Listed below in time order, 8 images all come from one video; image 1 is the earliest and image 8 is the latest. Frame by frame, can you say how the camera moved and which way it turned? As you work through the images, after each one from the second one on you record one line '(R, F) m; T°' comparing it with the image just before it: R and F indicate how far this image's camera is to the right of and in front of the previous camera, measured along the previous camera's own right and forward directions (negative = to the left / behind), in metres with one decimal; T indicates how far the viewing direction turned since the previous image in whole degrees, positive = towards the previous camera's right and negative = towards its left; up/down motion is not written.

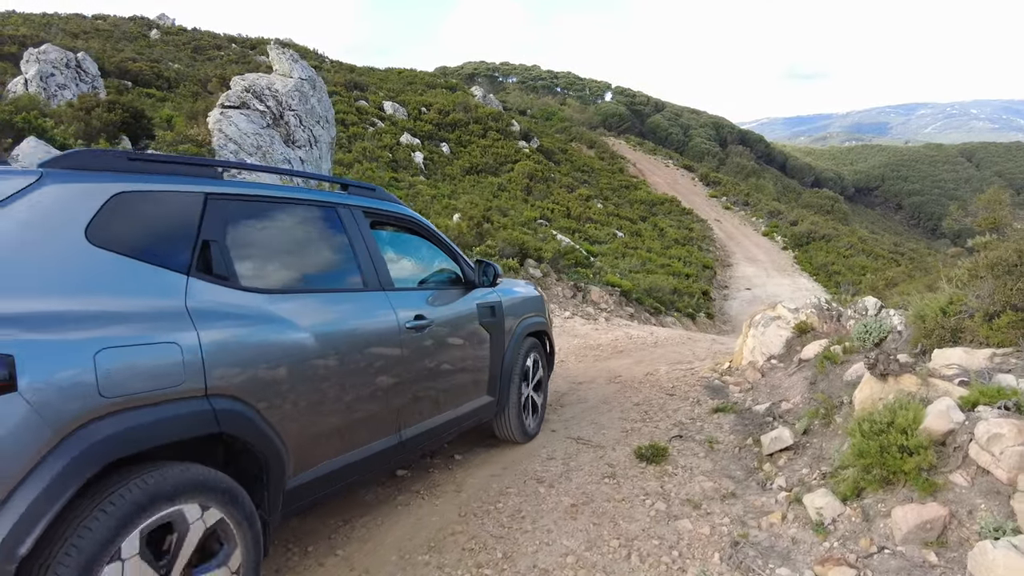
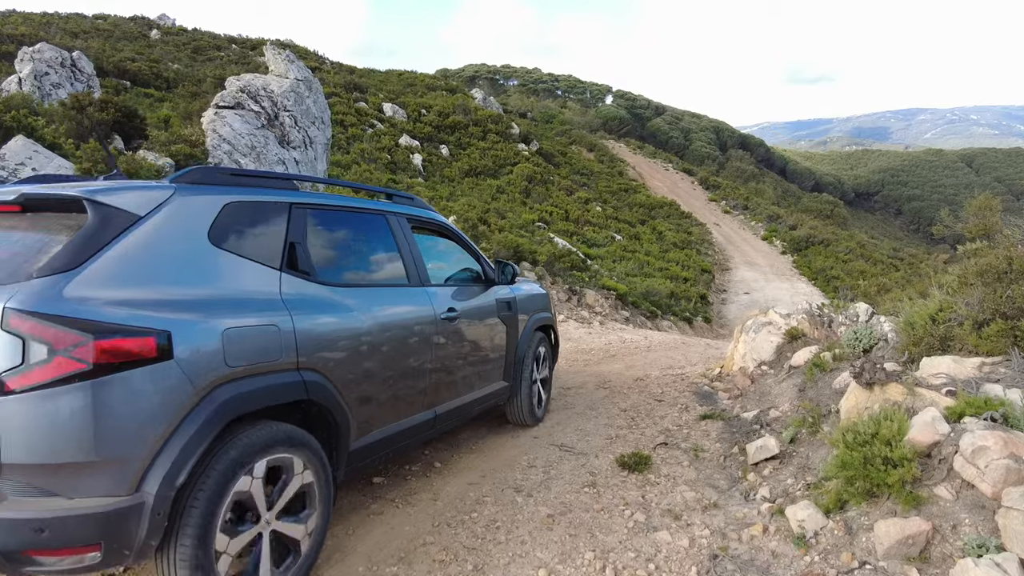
(+0.1, +0.1) m; 0°
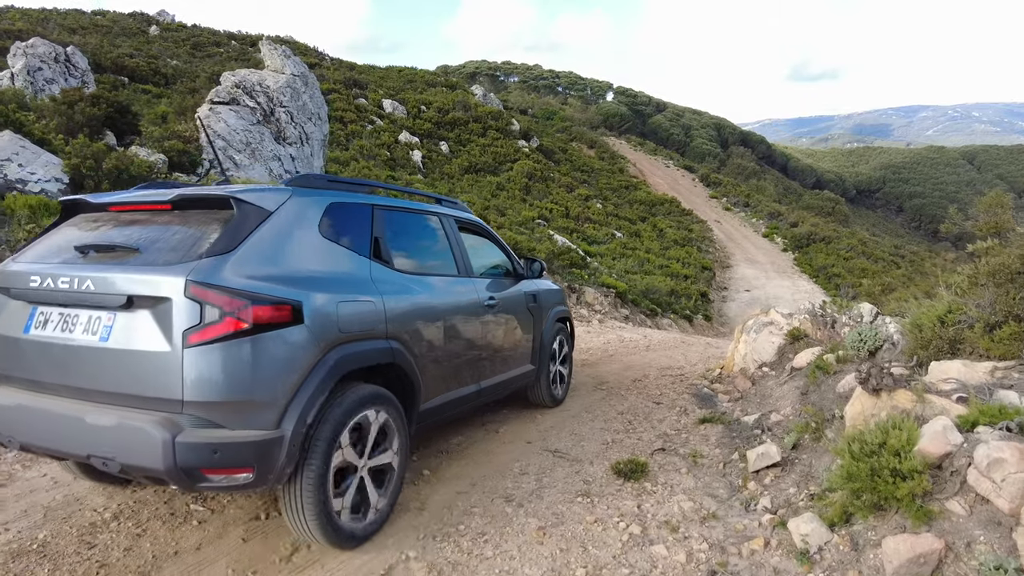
(+0.1, +0.2) m; 0°
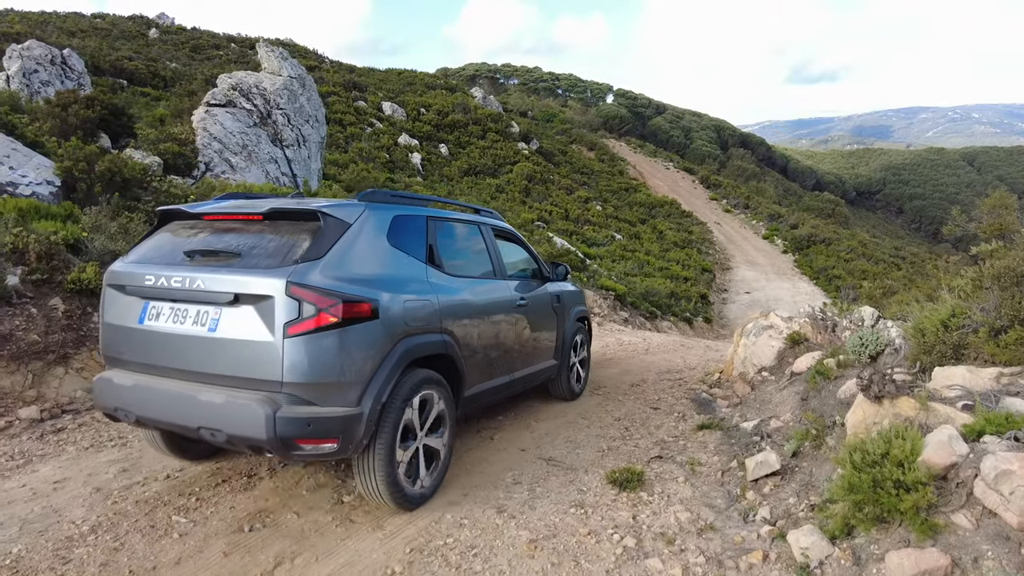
(+0.1, +0.1) m; 0°
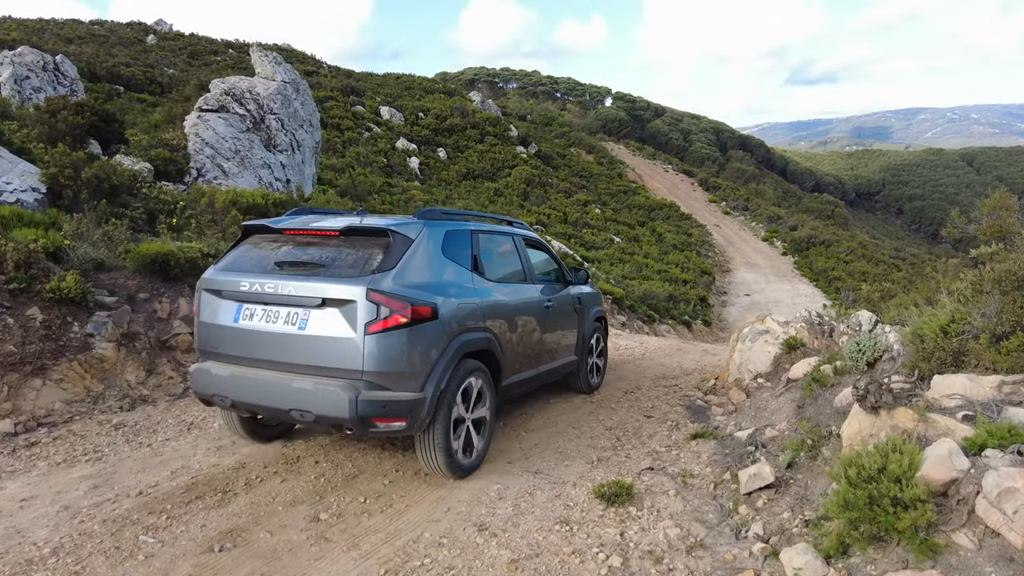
(+0.1, +0.1) m; 0°
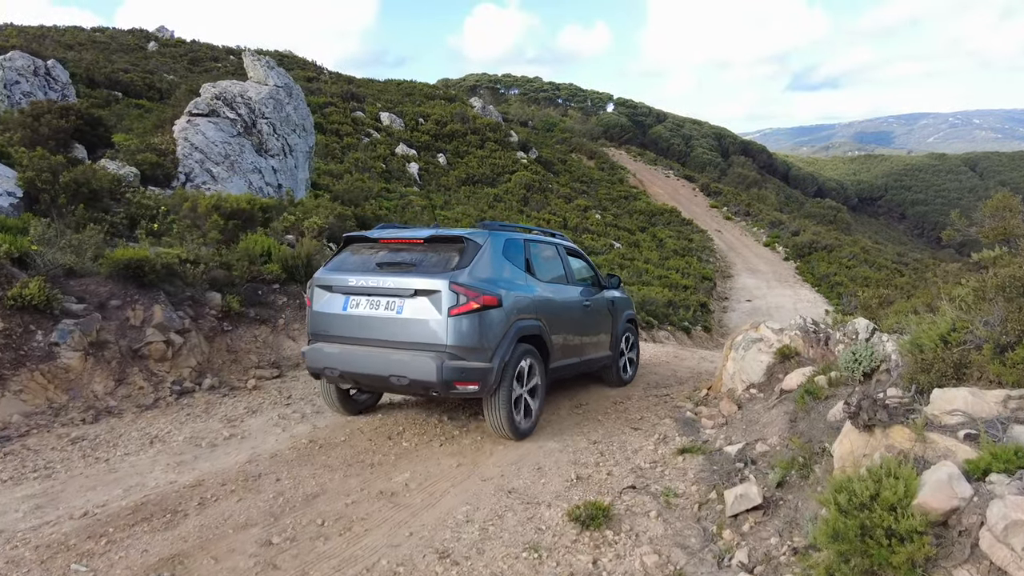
(+0.2, +0.2) m; 0°
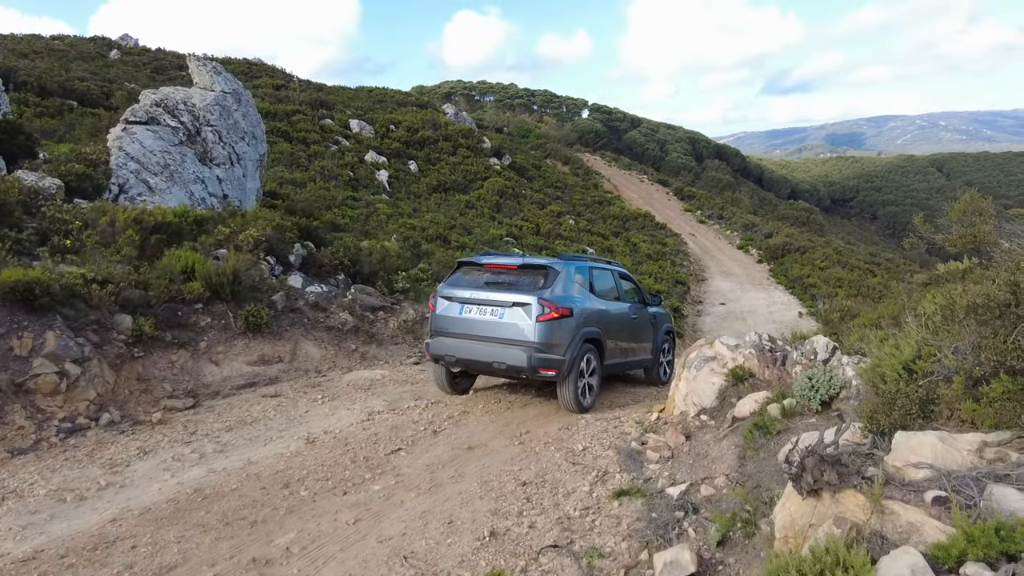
(+0.5, +0.6) m; +2°
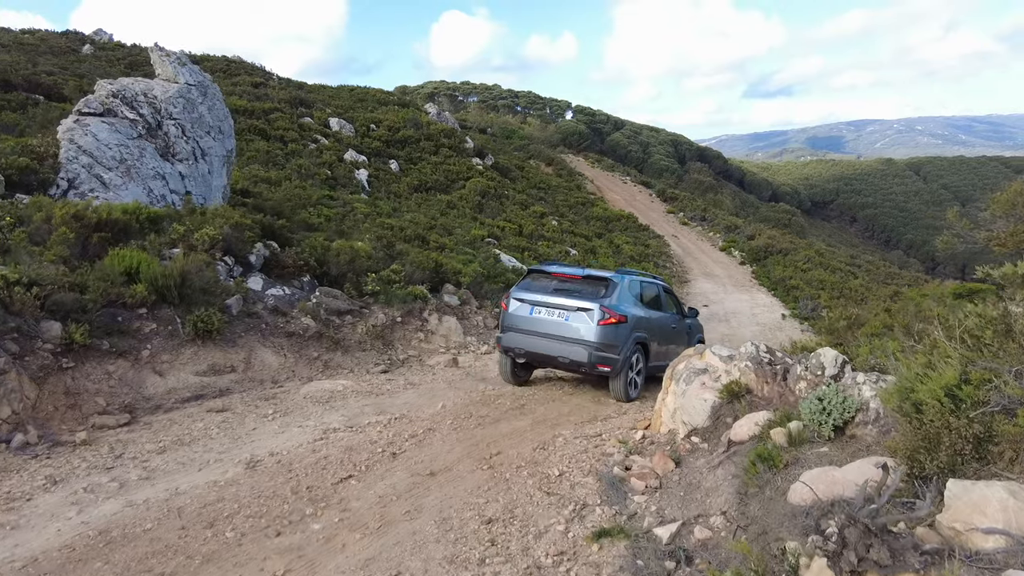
(+0.1, +0.6) m; +2°
